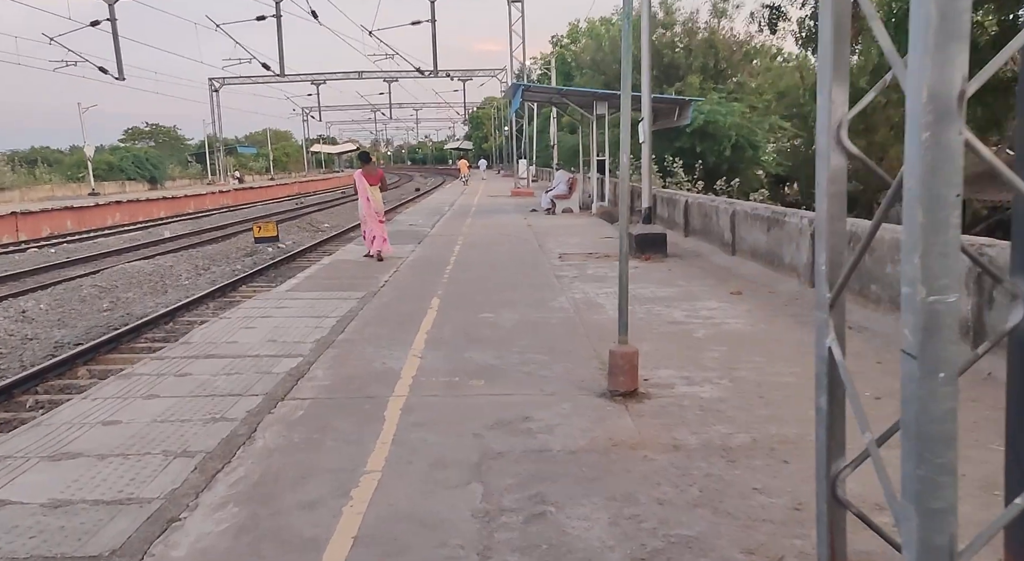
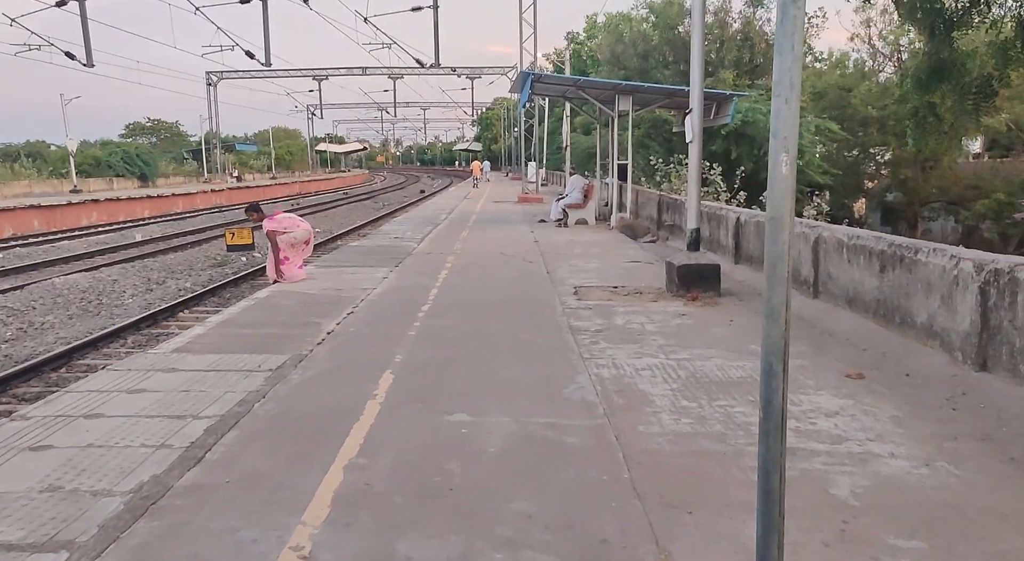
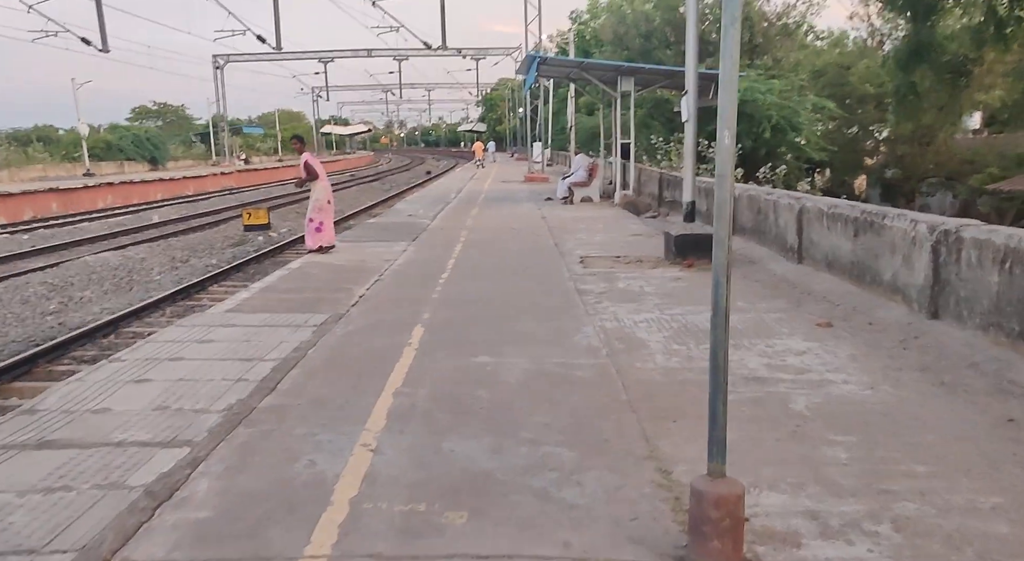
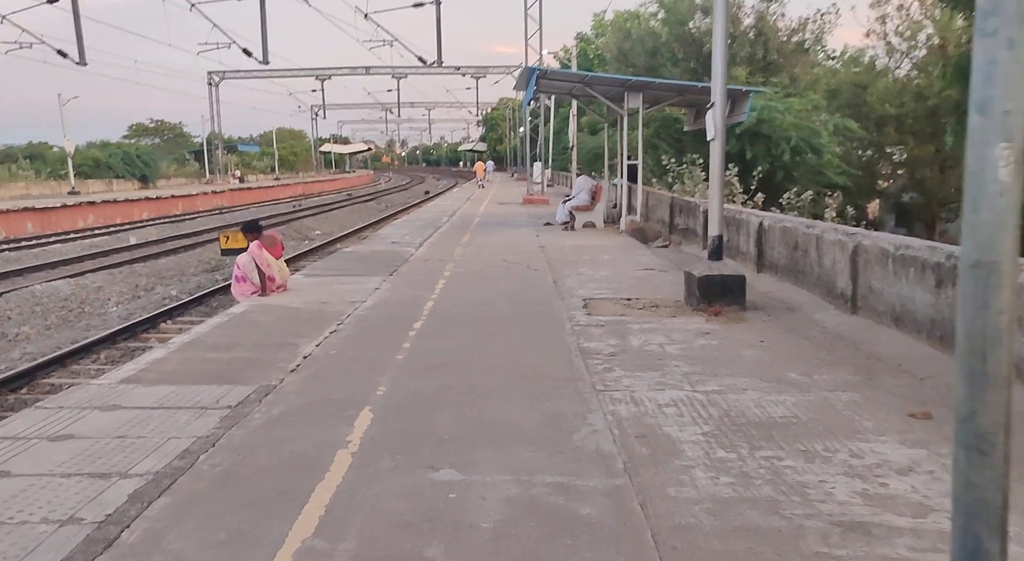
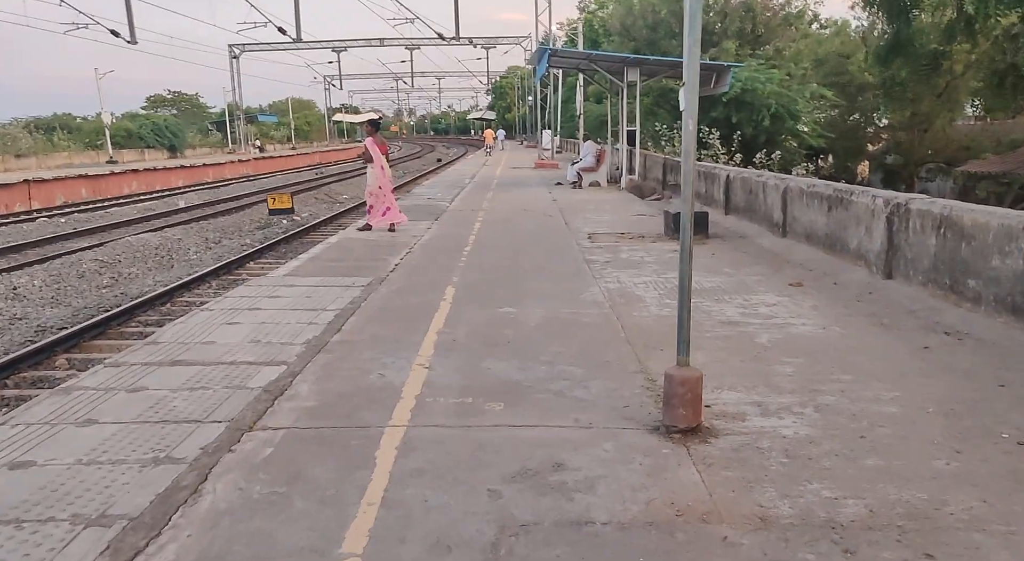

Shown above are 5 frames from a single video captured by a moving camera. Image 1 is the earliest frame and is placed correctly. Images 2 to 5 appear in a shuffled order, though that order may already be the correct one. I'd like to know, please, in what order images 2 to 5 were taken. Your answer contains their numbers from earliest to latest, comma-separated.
5, 3, 2, 4
